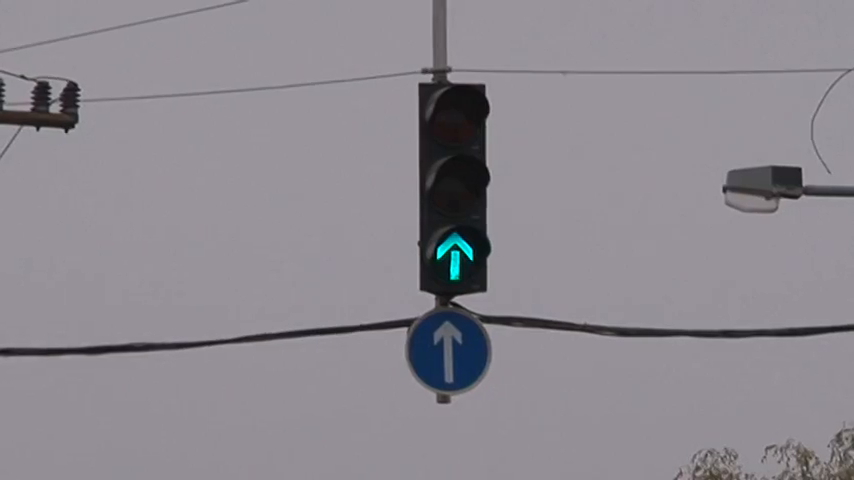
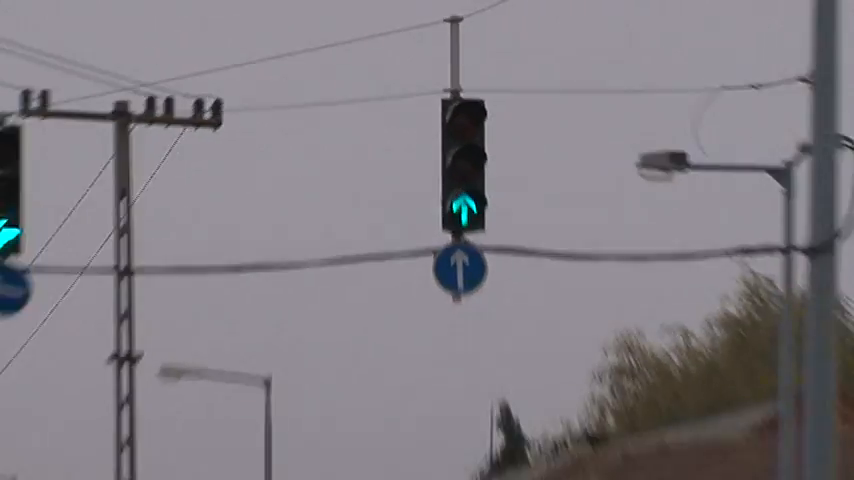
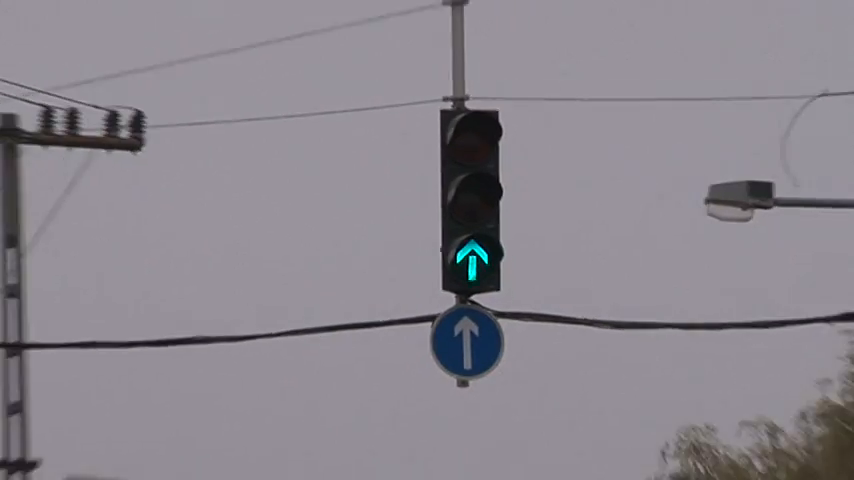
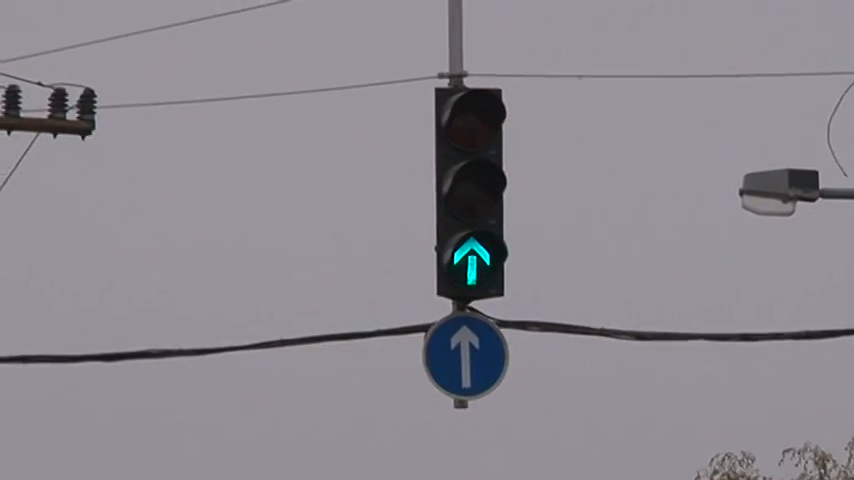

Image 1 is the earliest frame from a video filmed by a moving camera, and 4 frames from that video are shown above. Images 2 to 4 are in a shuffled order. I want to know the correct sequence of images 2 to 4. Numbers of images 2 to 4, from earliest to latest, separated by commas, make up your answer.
4, 3, 2
